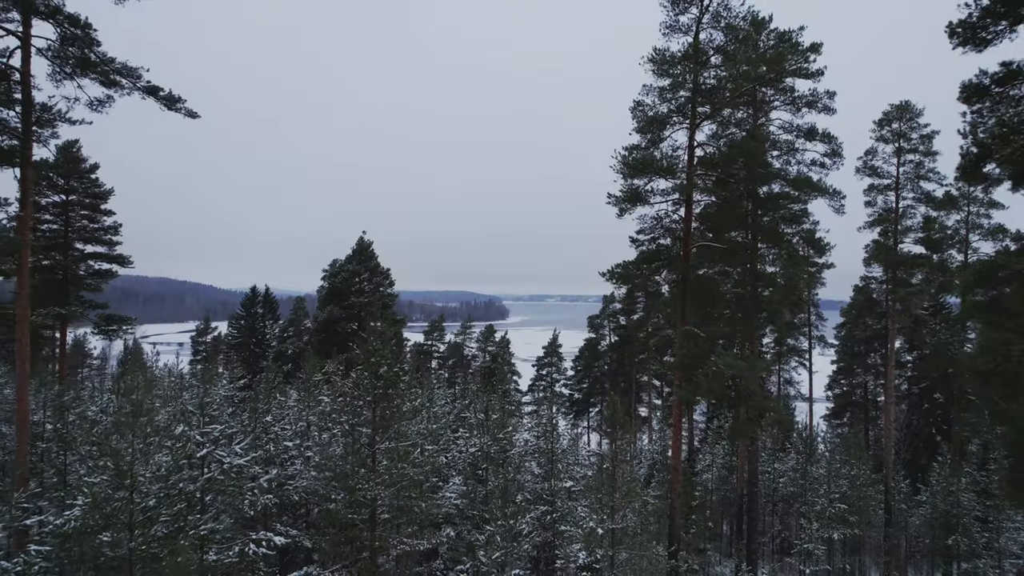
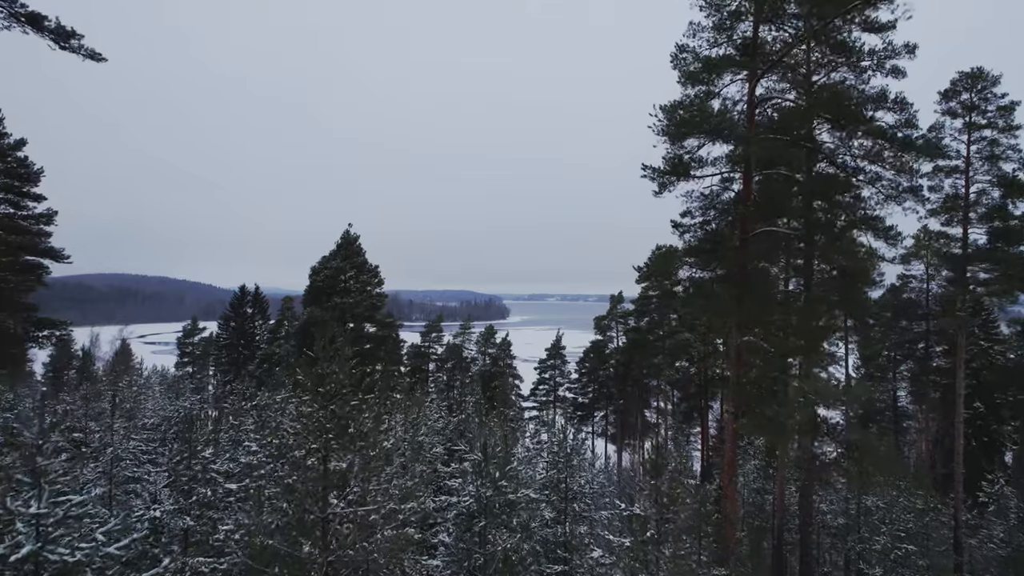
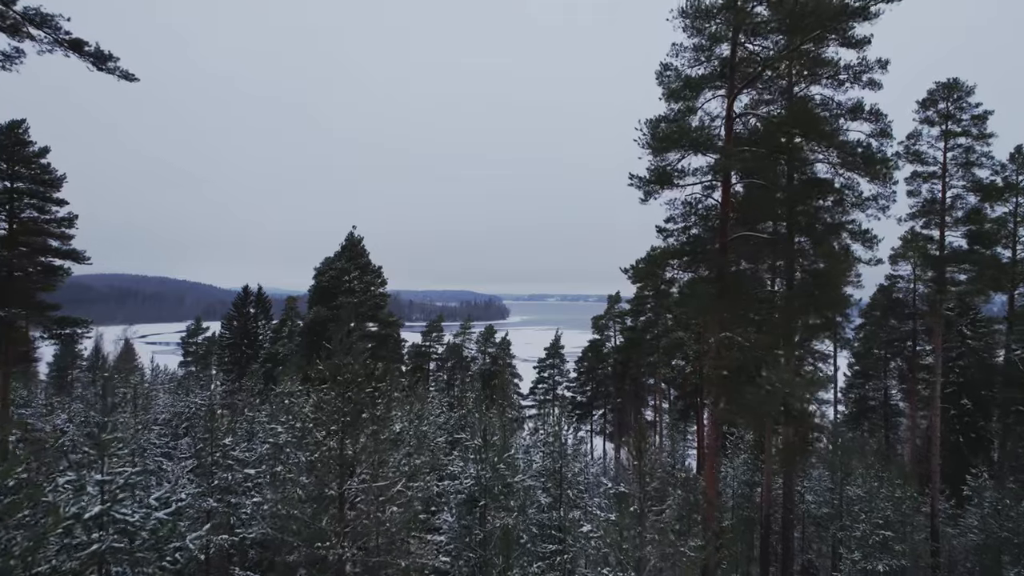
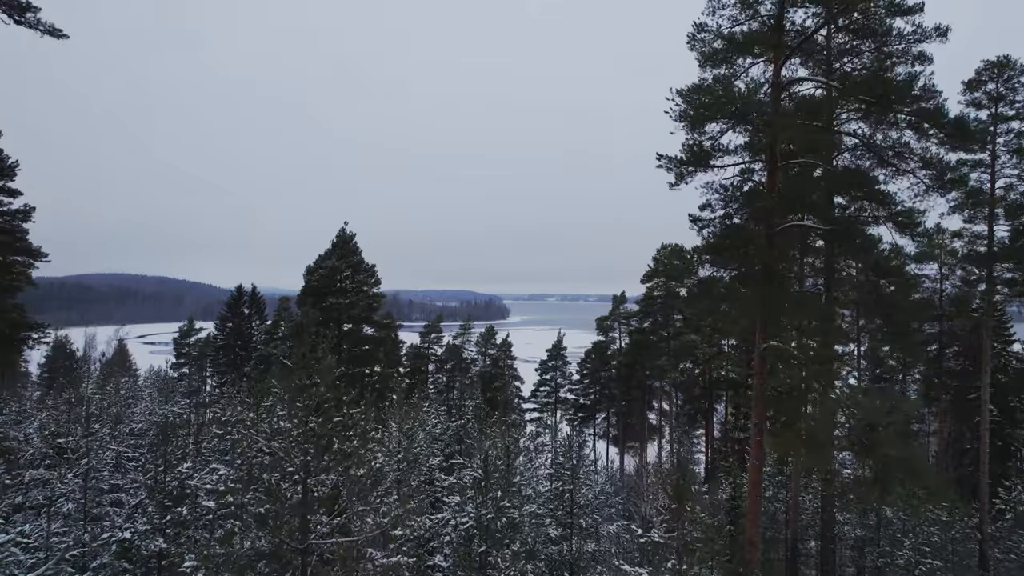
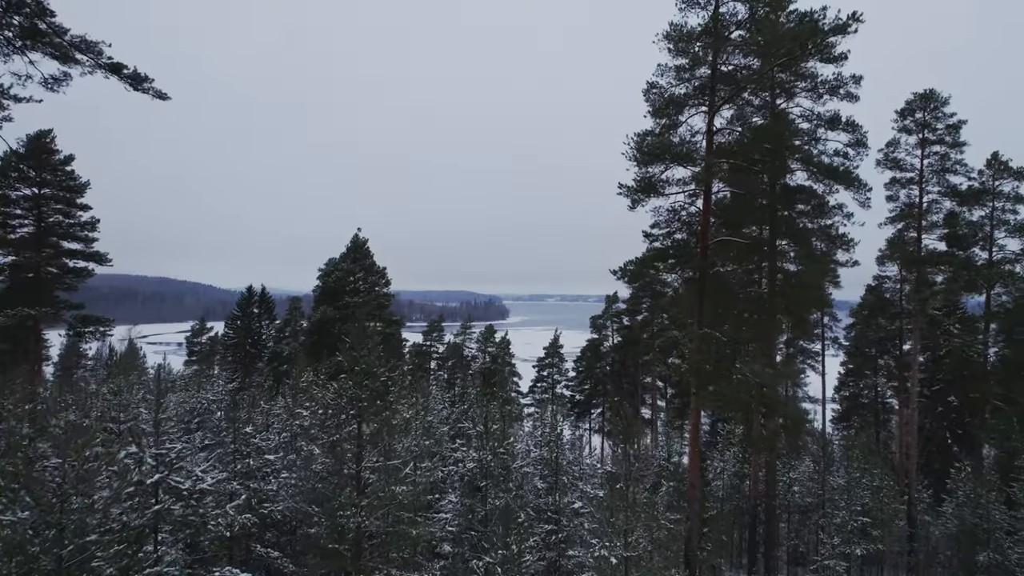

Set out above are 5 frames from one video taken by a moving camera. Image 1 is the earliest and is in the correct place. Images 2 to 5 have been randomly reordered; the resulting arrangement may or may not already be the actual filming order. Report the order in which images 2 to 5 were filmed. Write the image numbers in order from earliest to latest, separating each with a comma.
5, 3, 2, 4
